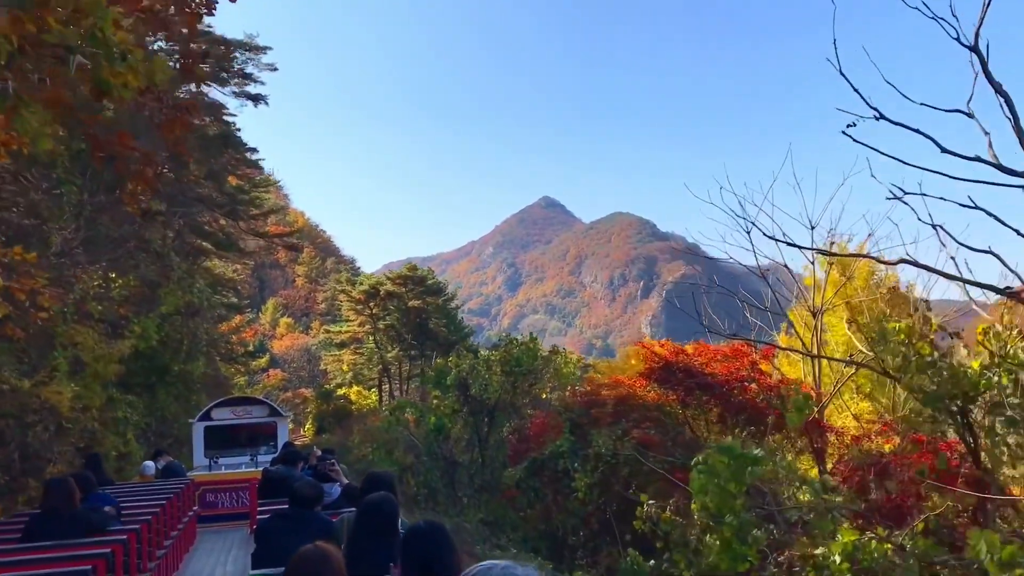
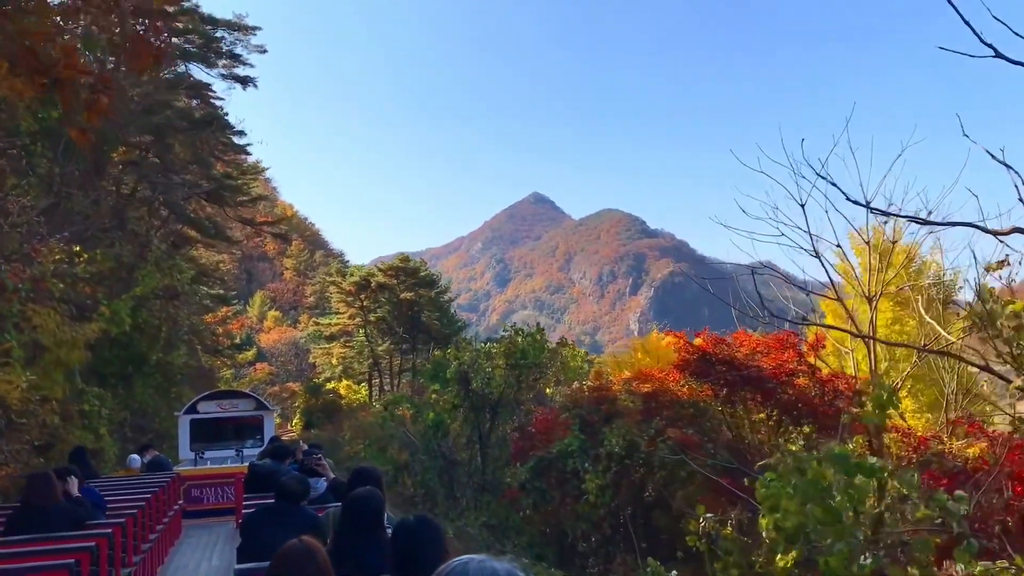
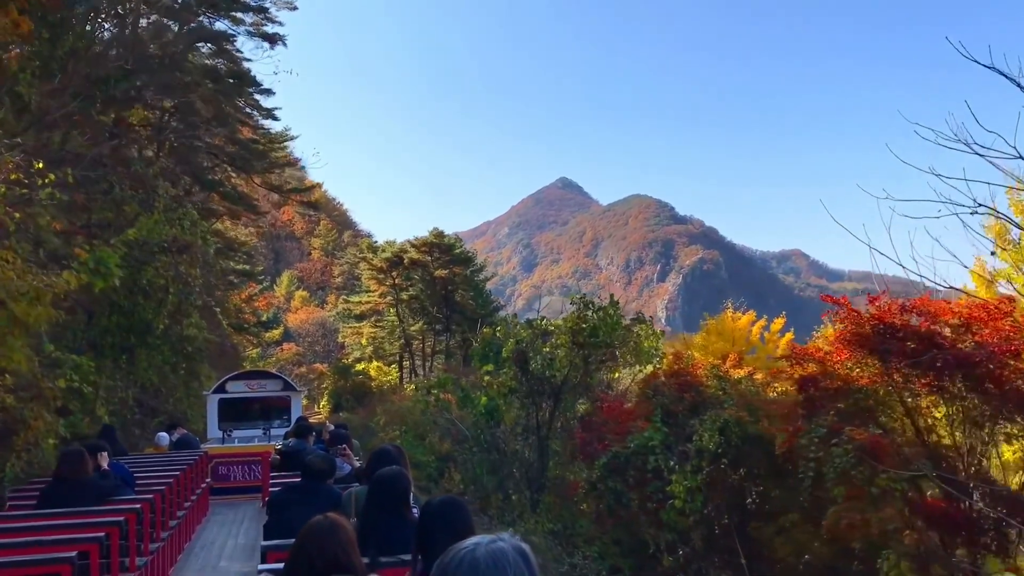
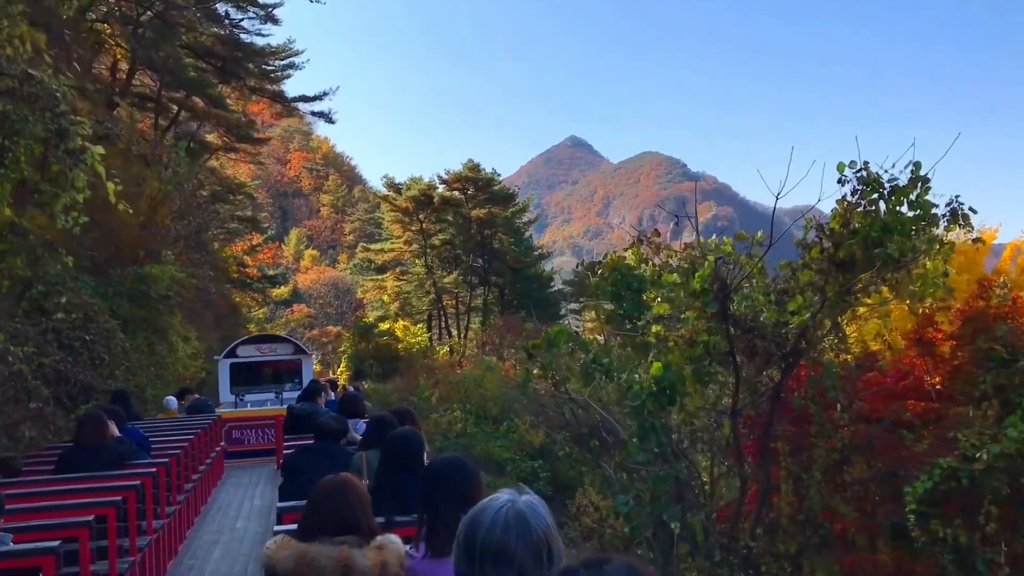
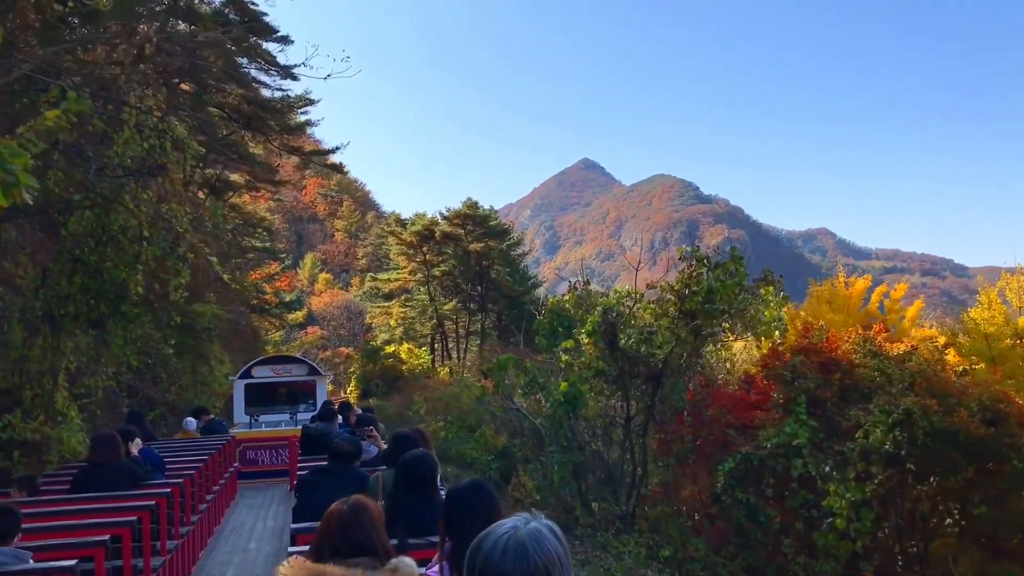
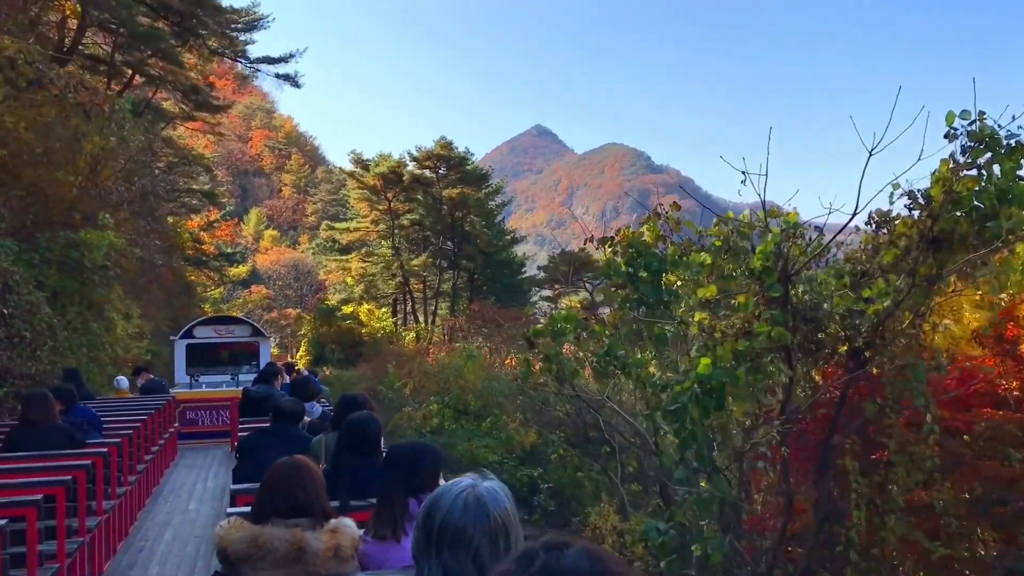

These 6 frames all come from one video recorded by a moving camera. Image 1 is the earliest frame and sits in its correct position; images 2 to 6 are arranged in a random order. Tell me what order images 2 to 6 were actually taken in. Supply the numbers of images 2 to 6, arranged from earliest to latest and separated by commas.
2, 3, 5, 4, 6
